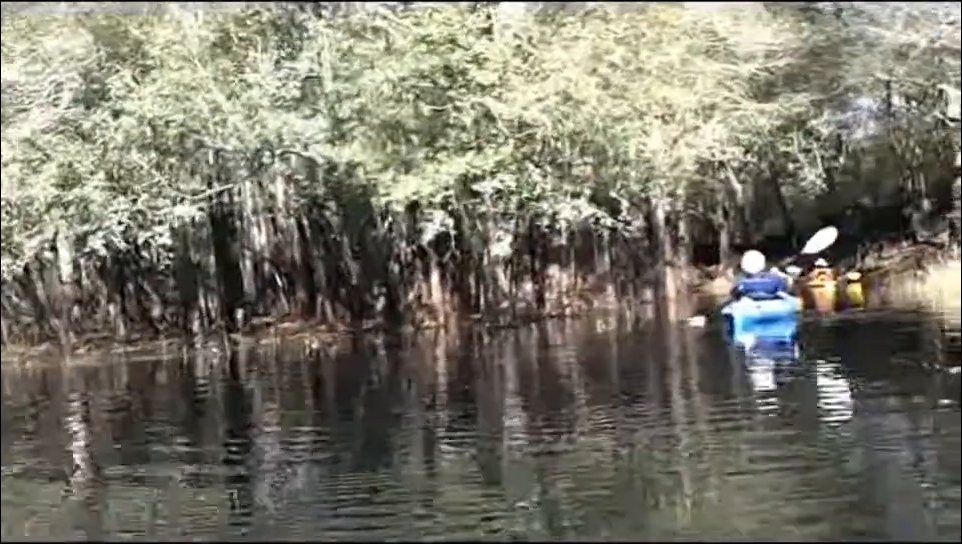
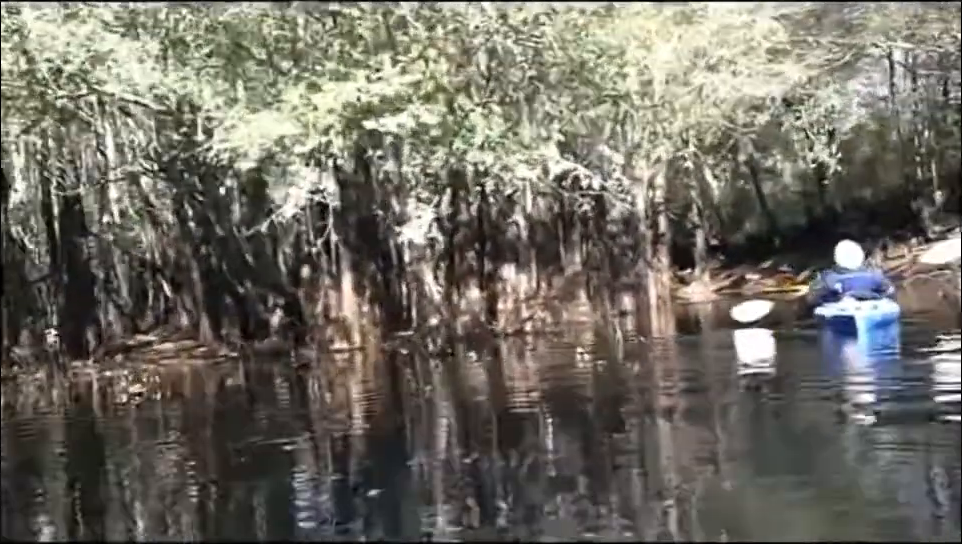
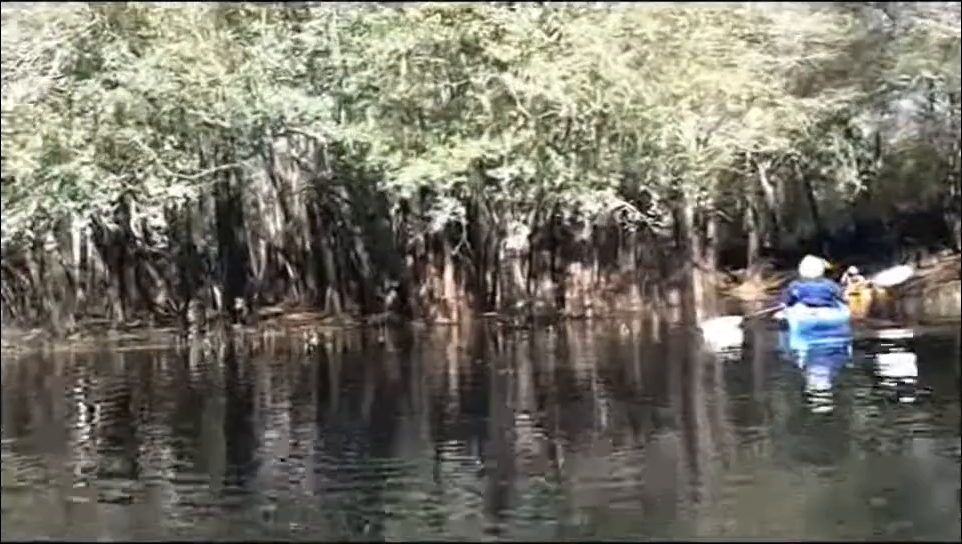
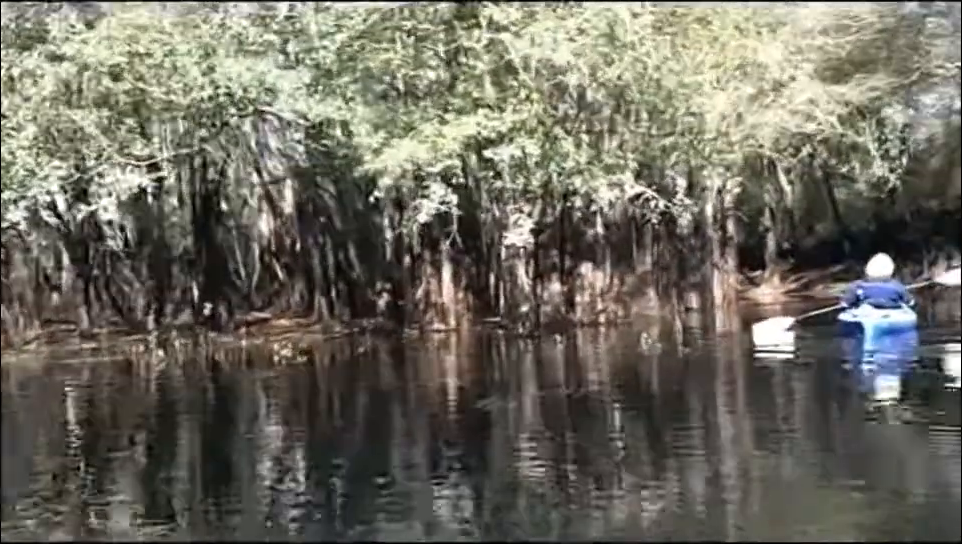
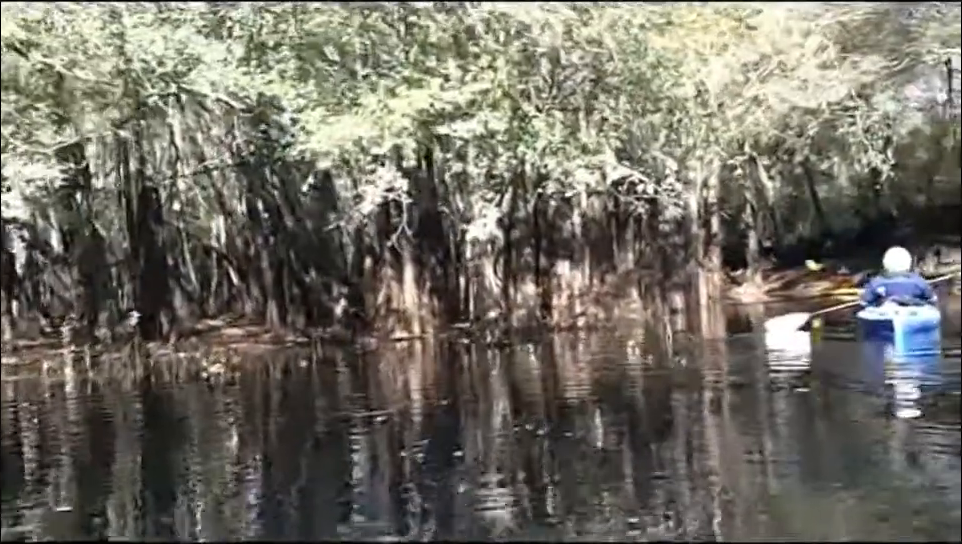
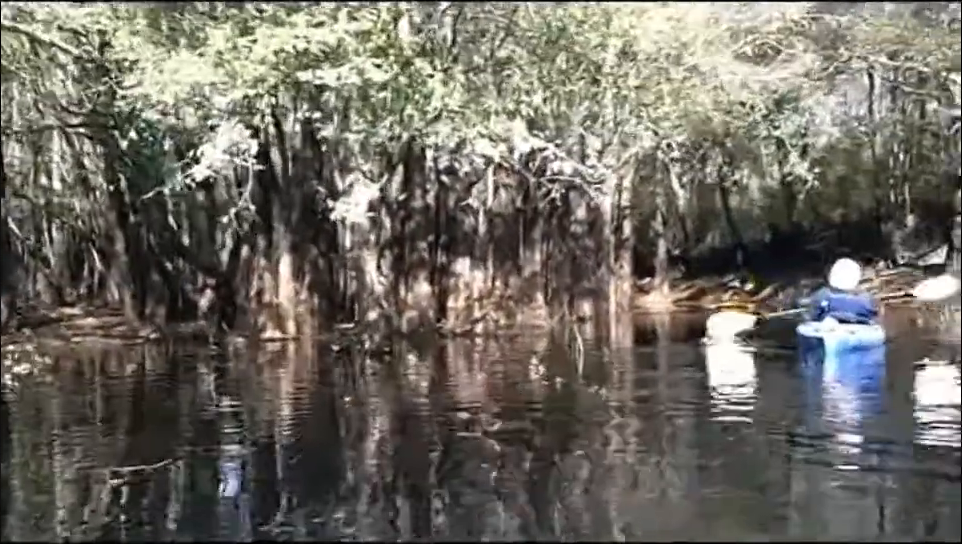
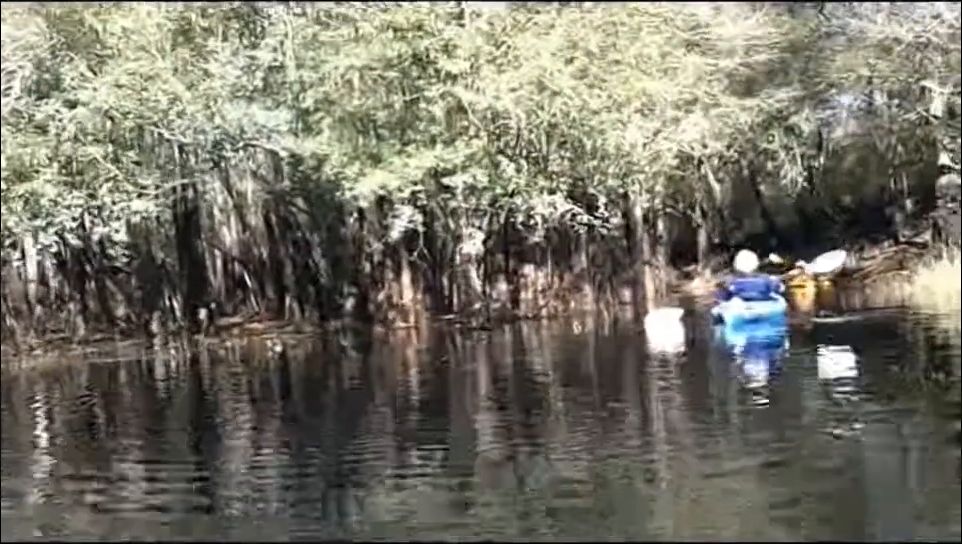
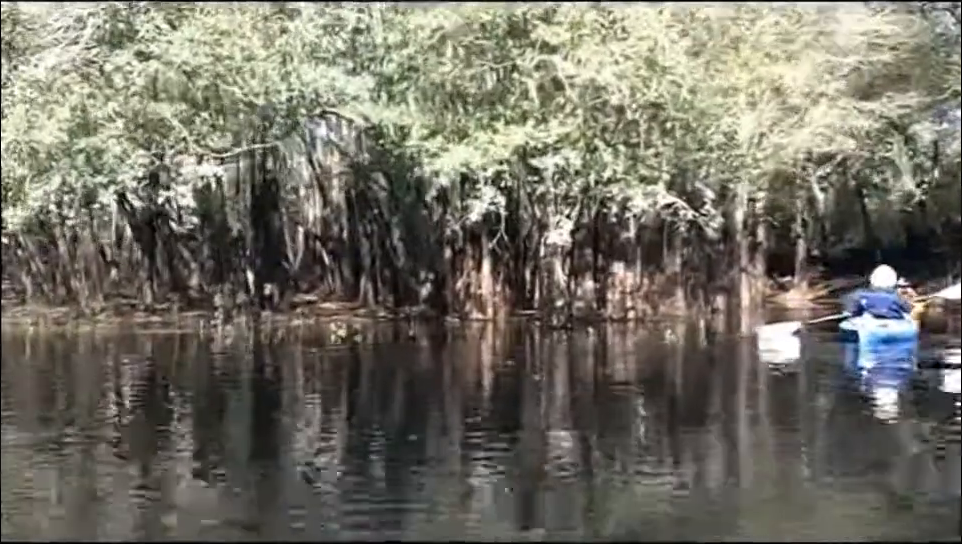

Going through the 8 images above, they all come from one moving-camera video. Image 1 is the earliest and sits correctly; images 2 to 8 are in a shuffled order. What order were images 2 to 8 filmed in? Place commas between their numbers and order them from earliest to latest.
7, 3, 8, 4, 5, 2, 6
